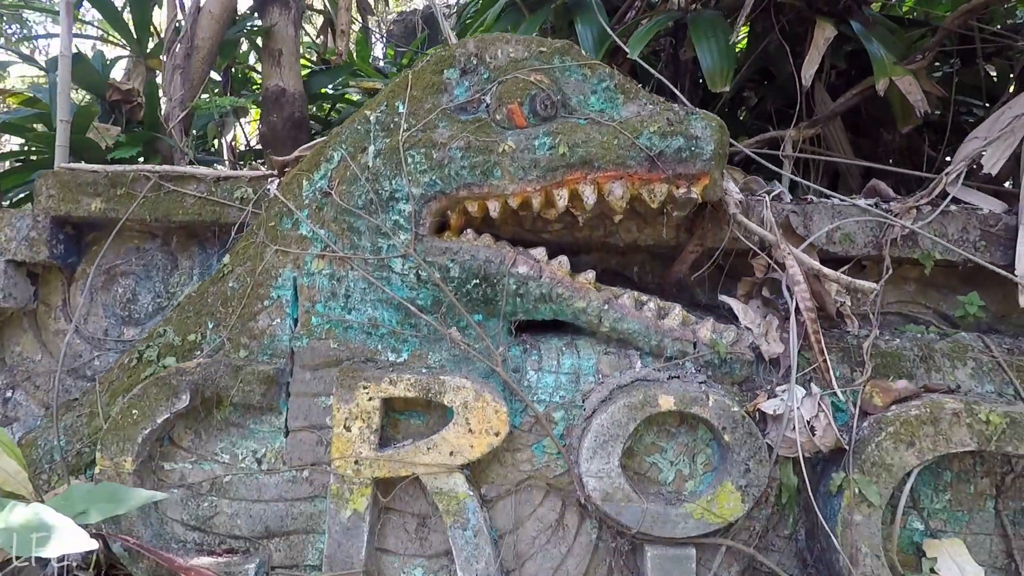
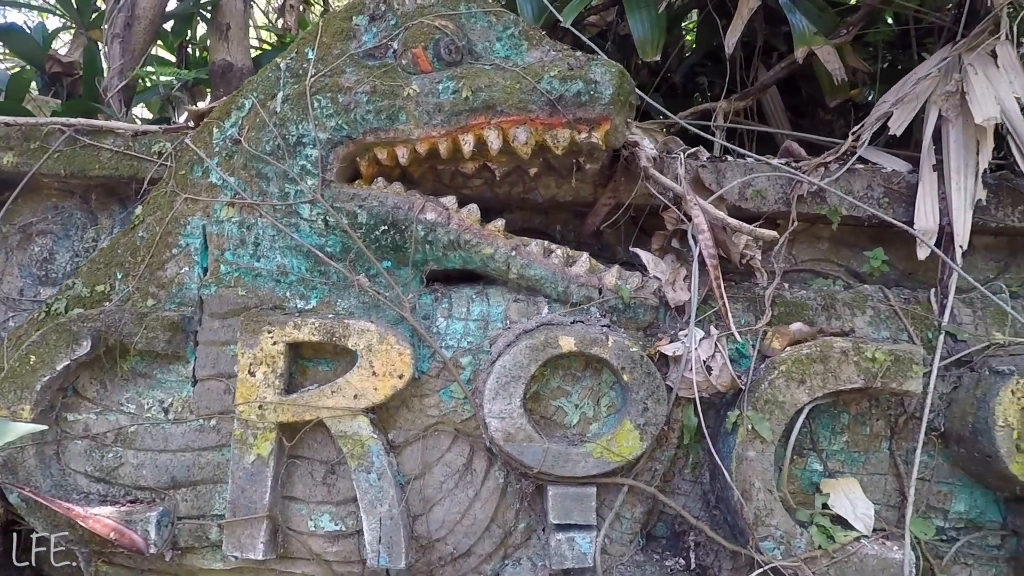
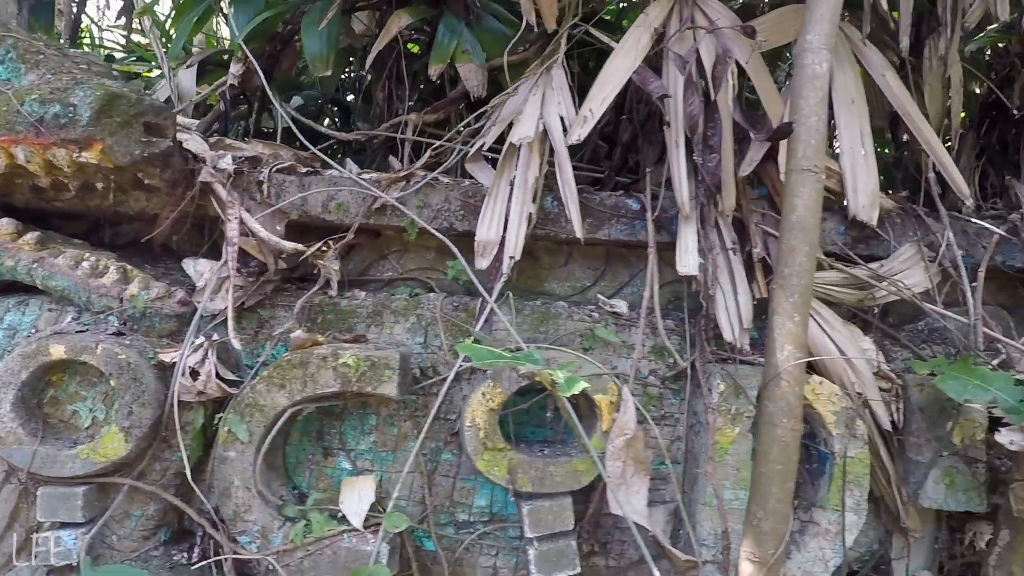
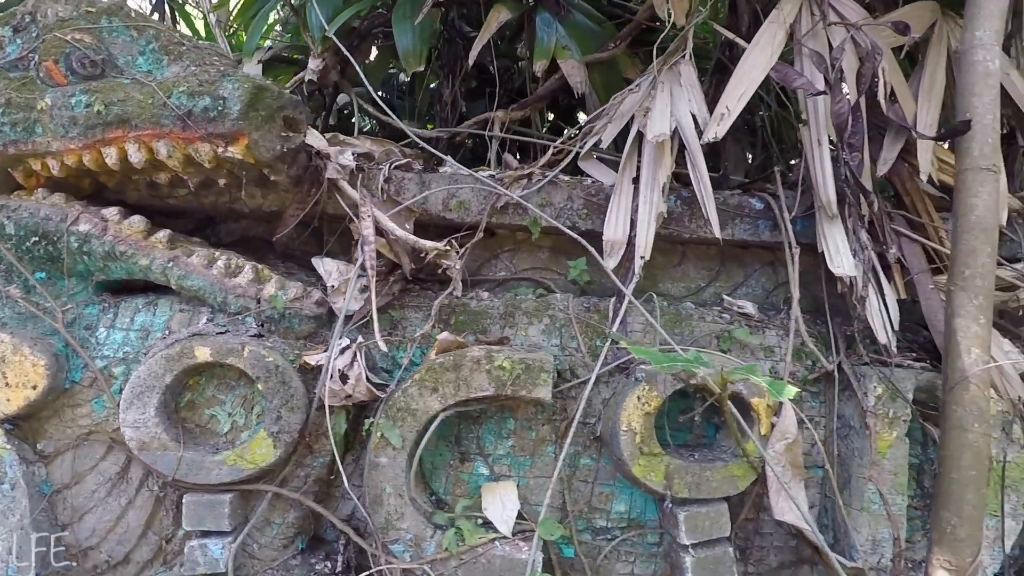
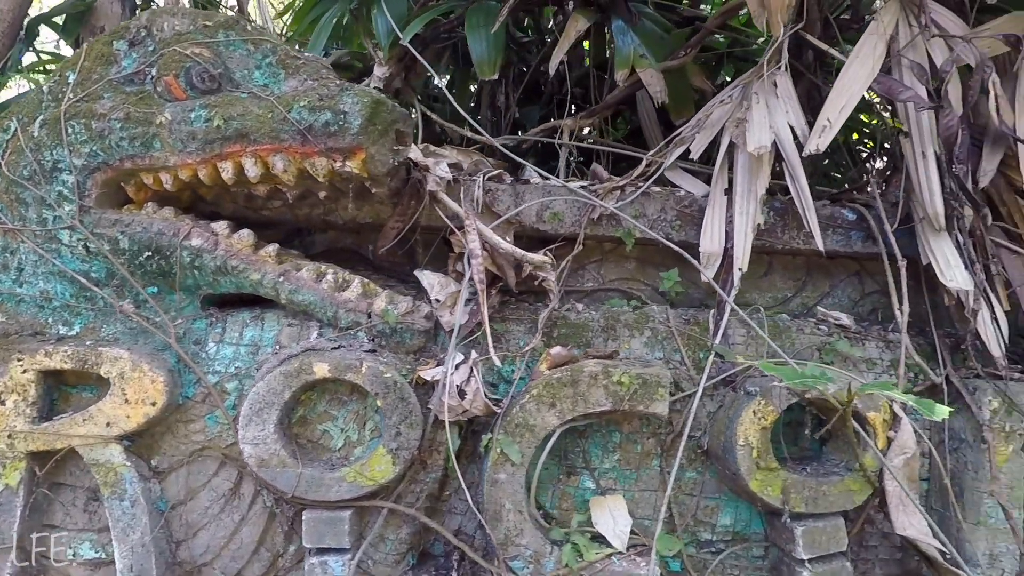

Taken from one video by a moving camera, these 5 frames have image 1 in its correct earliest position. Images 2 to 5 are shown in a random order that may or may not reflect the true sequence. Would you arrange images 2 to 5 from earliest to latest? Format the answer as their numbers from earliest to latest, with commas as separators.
2, 5, 4, 3
